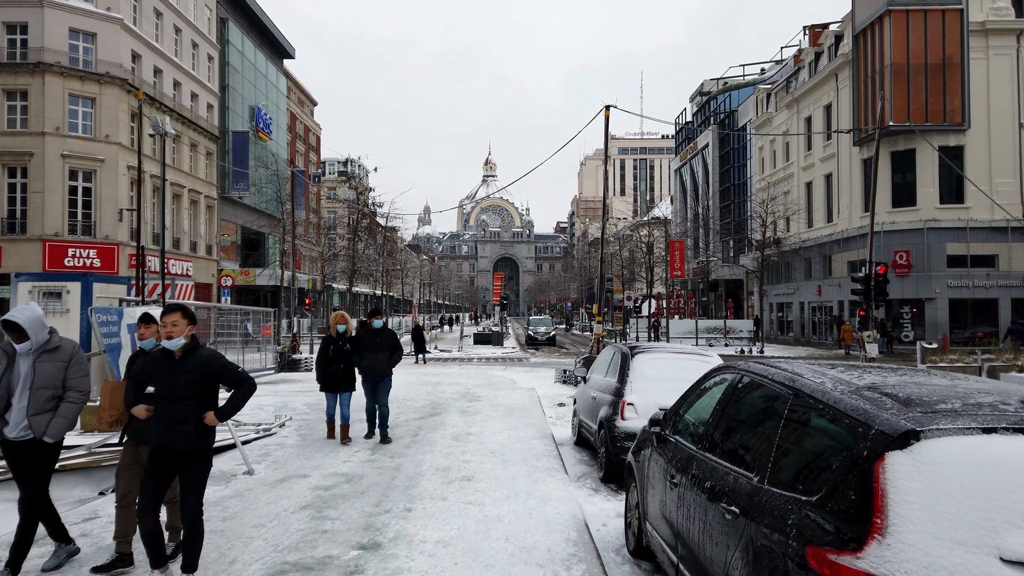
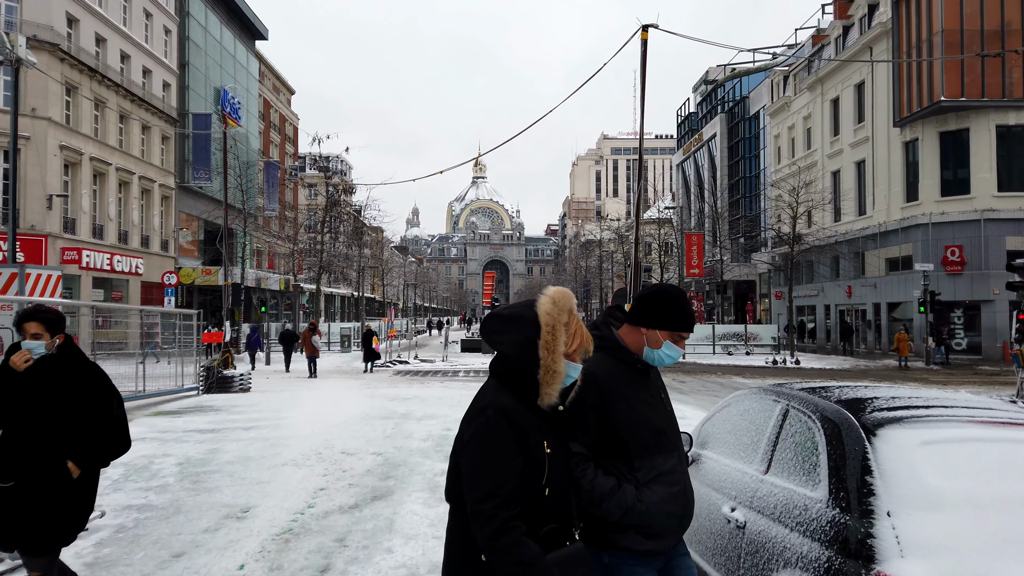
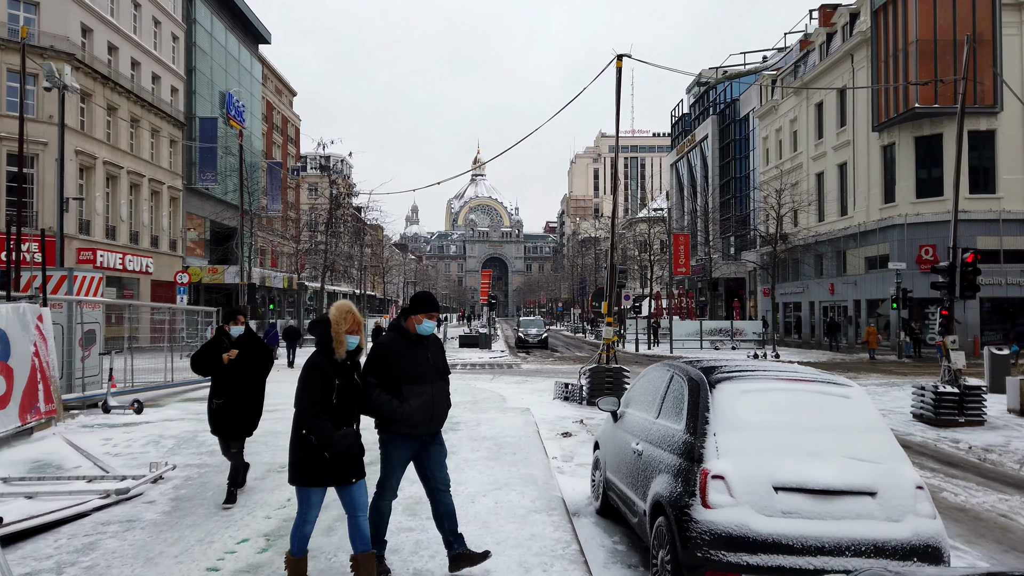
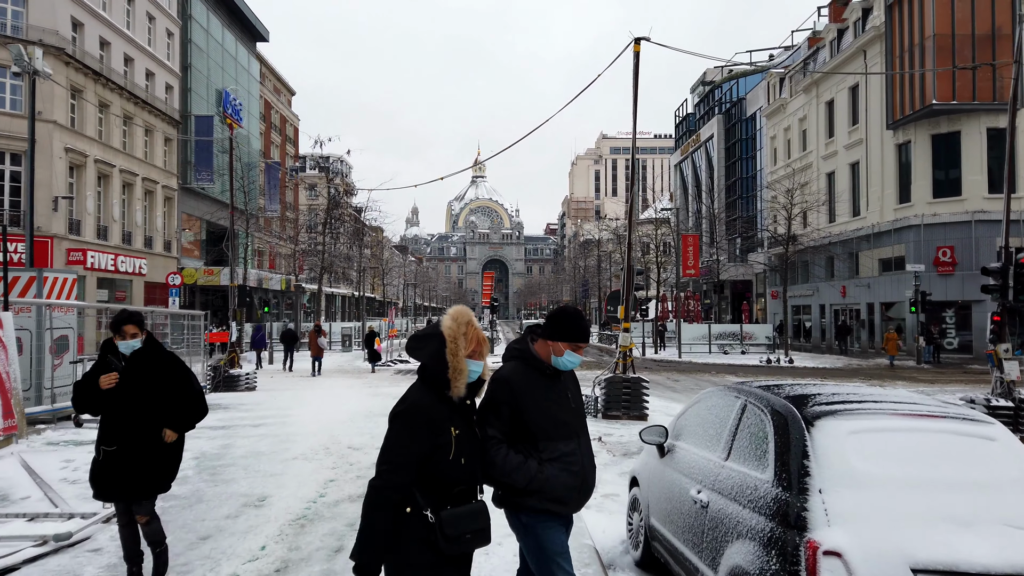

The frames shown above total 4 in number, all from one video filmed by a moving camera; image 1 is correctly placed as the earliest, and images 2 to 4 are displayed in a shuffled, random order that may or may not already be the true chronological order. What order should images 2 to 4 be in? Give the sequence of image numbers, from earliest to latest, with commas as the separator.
3, 4, 2
